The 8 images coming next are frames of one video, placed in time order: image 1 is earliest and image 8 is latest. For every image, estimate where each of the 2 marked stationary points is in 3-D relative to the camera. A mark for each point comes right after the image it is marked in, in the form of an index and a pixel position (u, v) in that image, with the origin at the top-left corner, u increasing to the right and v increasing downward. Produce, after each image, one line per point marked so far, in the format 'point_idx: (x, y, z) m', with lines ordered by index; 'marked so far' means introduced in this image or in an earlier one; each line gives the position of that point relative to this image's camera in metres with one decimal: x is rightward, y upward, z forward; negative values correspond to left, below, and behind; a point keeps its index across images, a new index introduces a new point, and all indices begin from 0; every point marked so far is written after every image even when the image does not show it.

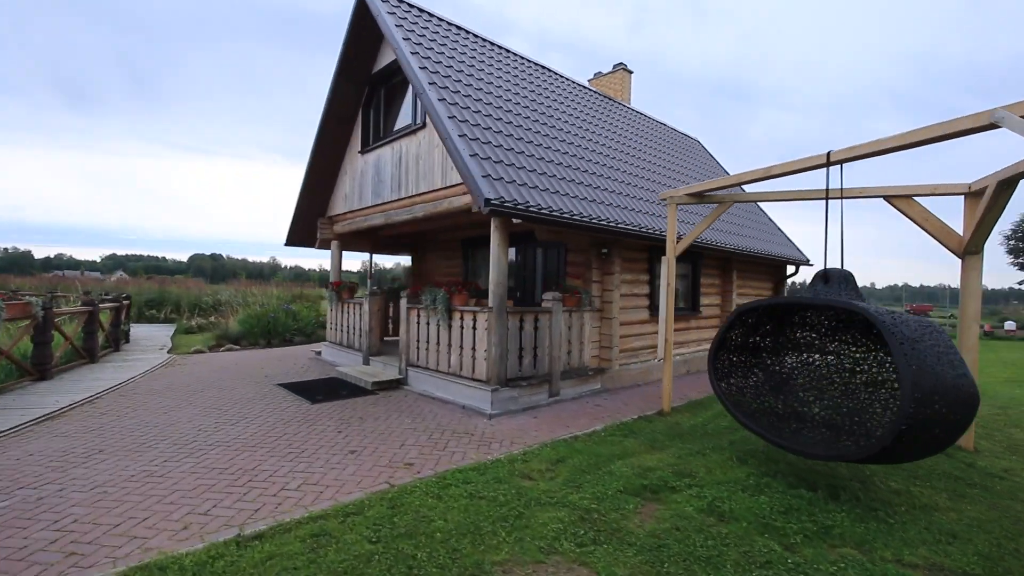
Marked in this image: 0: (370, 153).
0: (-2.6, +2.5, +8.8) m
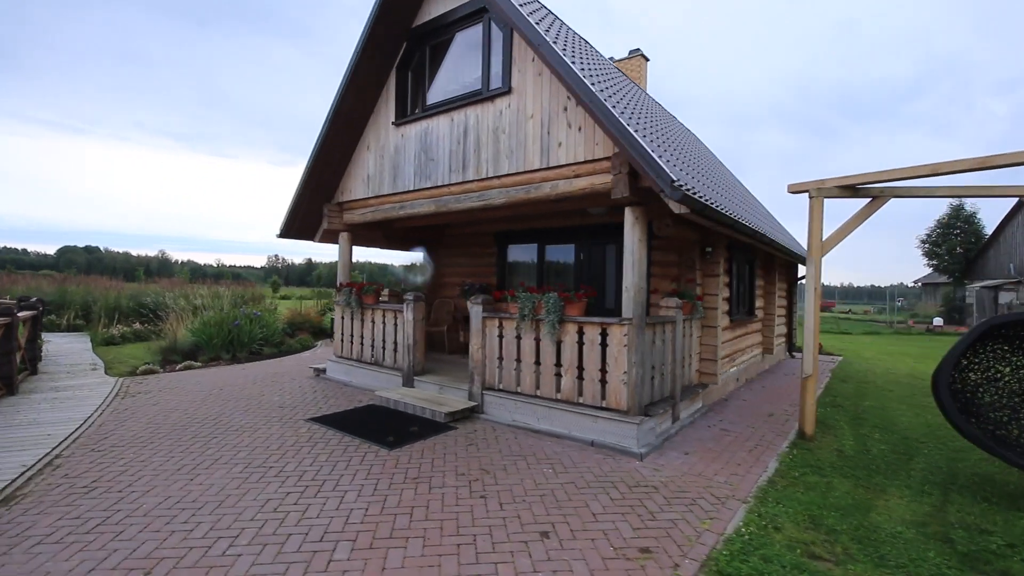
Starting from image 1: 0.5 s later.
0: (-1.5, +2.4, +7.1) m
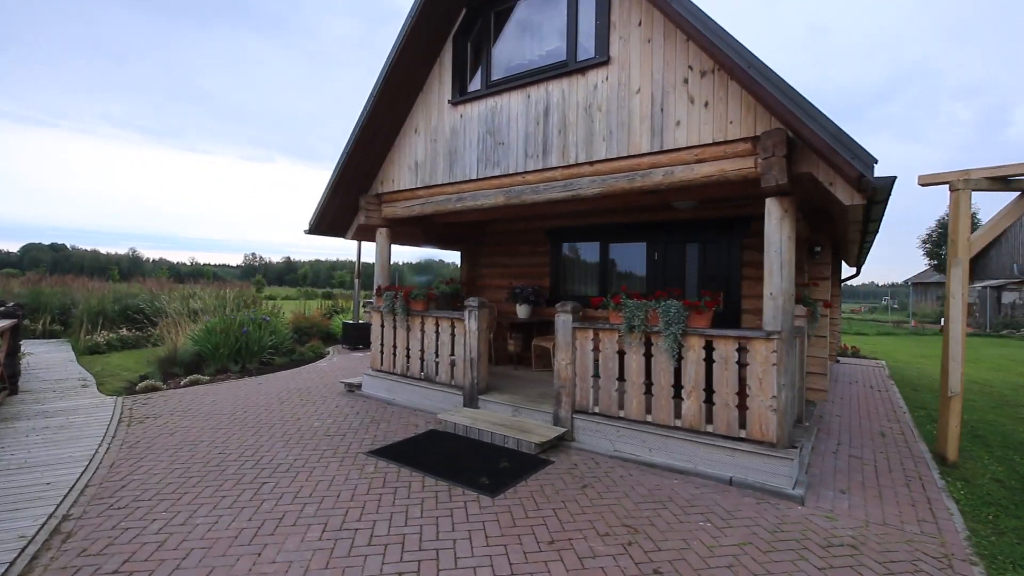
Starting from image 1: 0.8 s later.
0: (-0.5, +2.4, +6.1) m
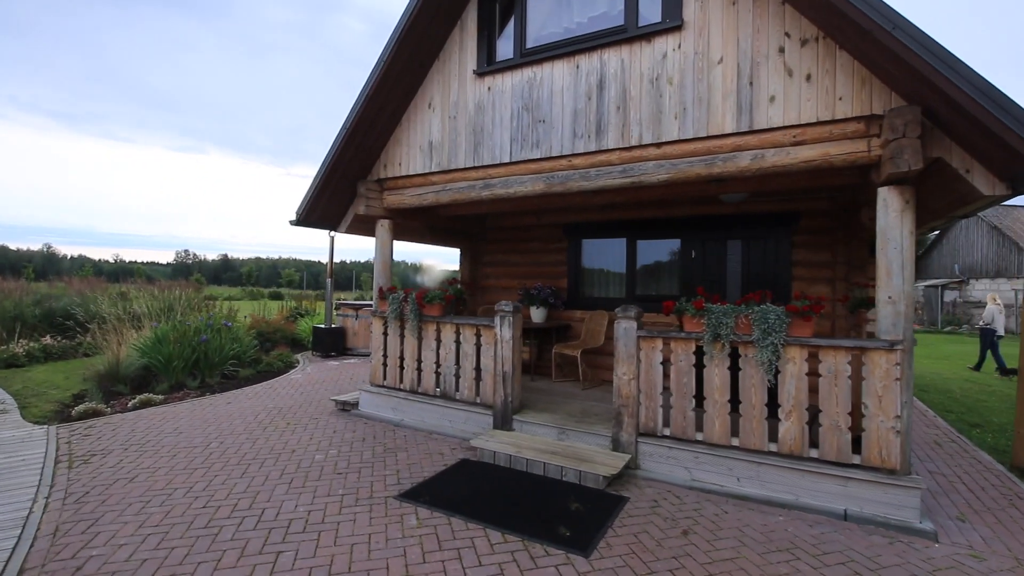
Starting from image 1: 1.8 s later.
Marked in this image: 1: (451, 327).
0: (-0.1, +2.3, +5.2) m
1: (-0.7, -0.5, +5.6) m
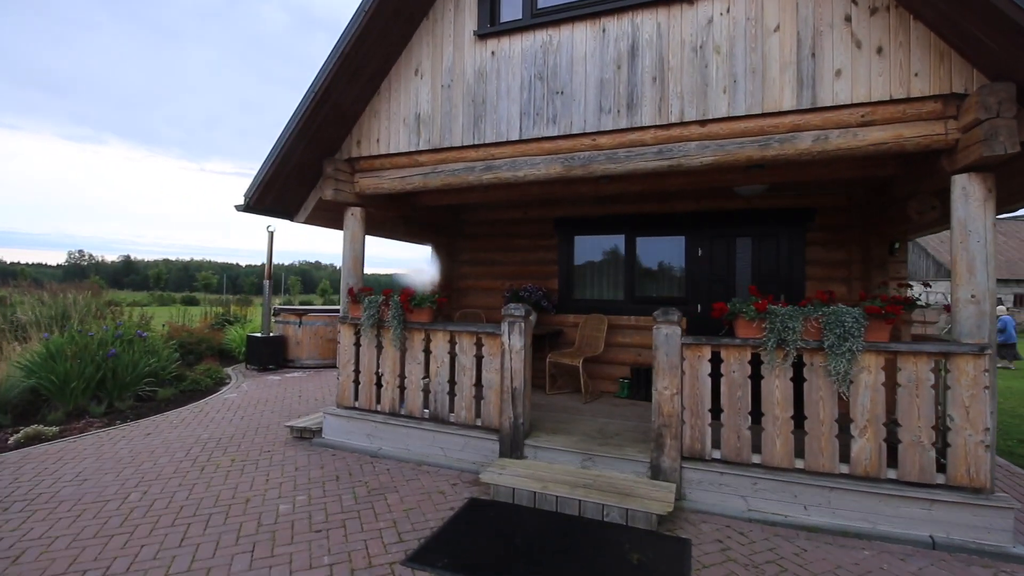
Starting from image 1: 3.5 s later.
0: (0.0, +2.3, +4.5) m
1: (-0.7, -0.5, +4.7) m
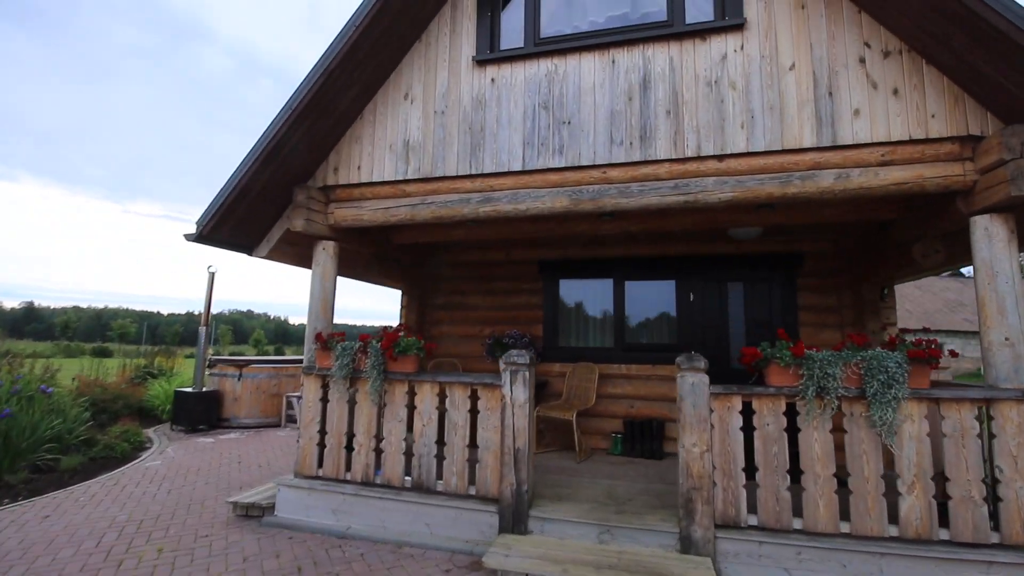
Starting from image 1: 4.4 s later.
0: (0.0, +1.9, +4.2) m
1: (-0.7, -0.8, +4.1) m
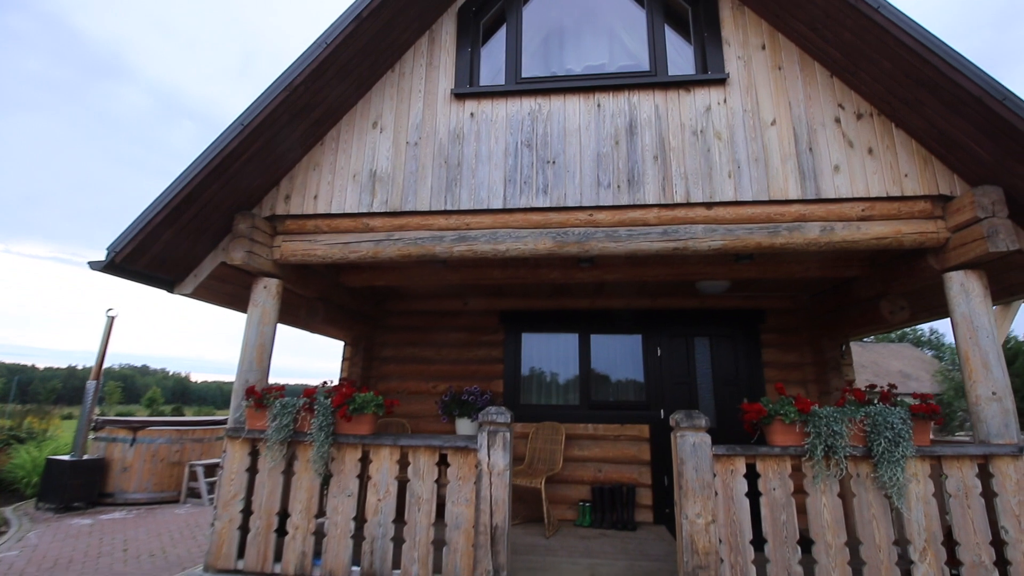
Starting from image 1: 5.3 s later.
0: (-0.1, +1.6, +4.0) m
1: (-0.9, -1.2, +3.5) m
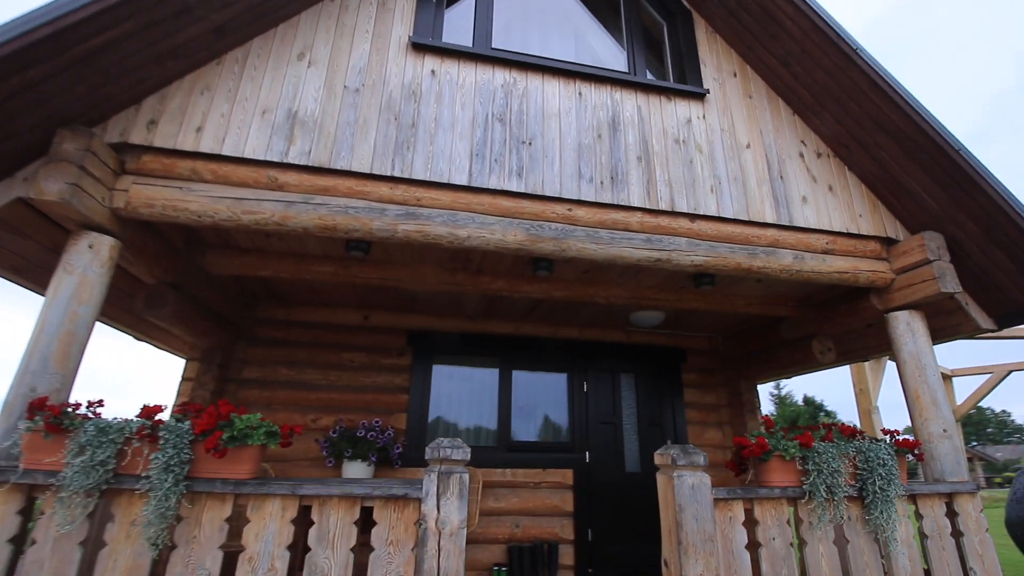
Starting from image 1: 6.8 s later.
0: (-0.3, +1.6, +3.3) m
1: (-1.1, -1.0, +2.3) m
